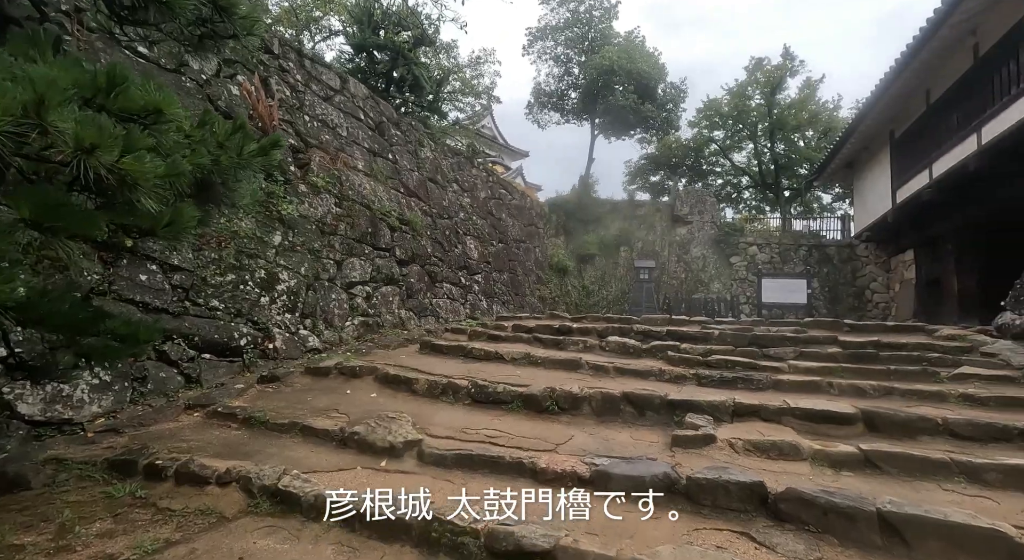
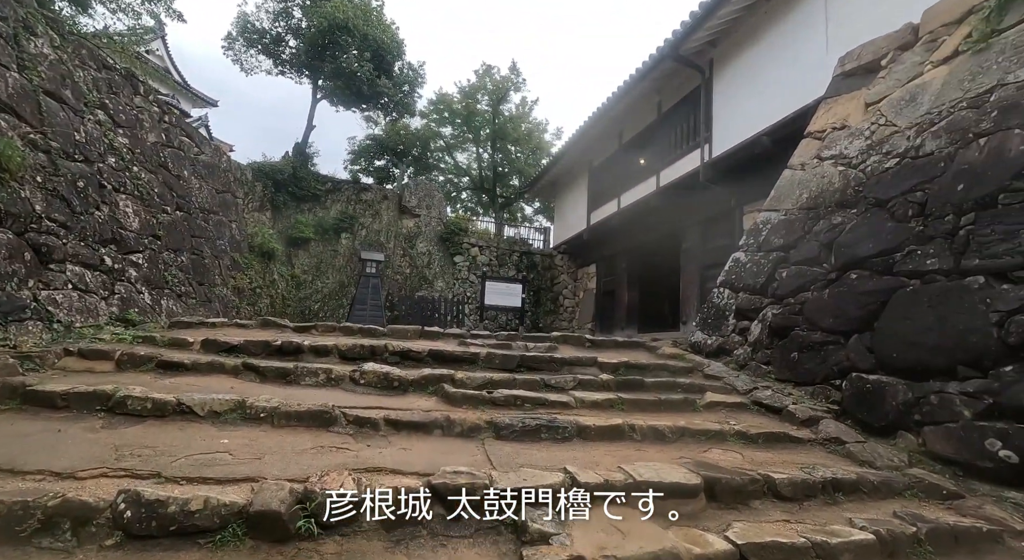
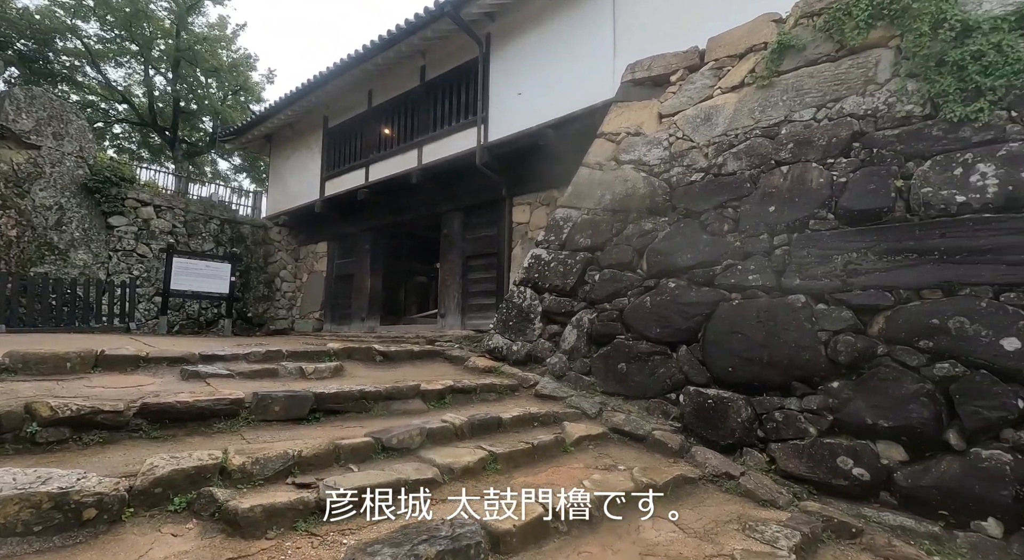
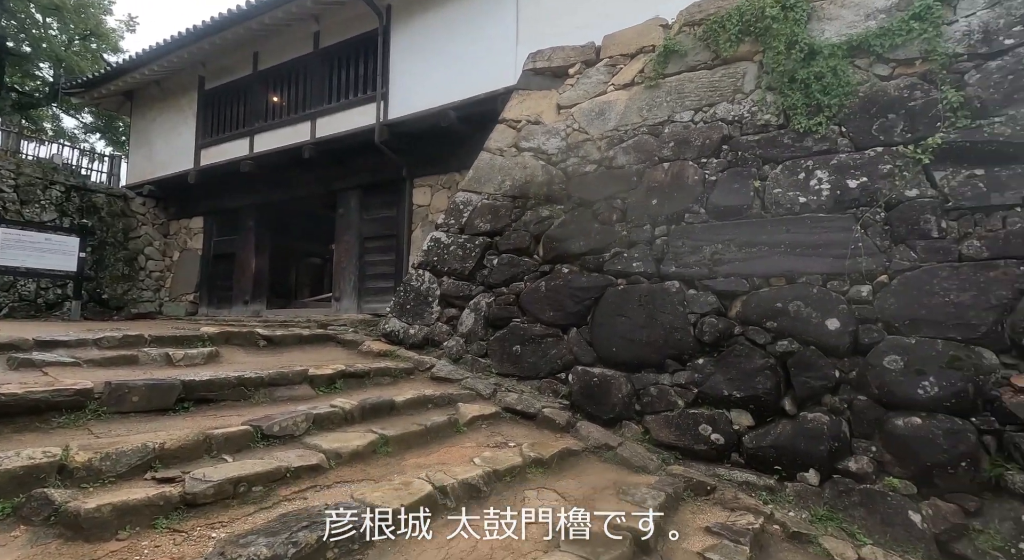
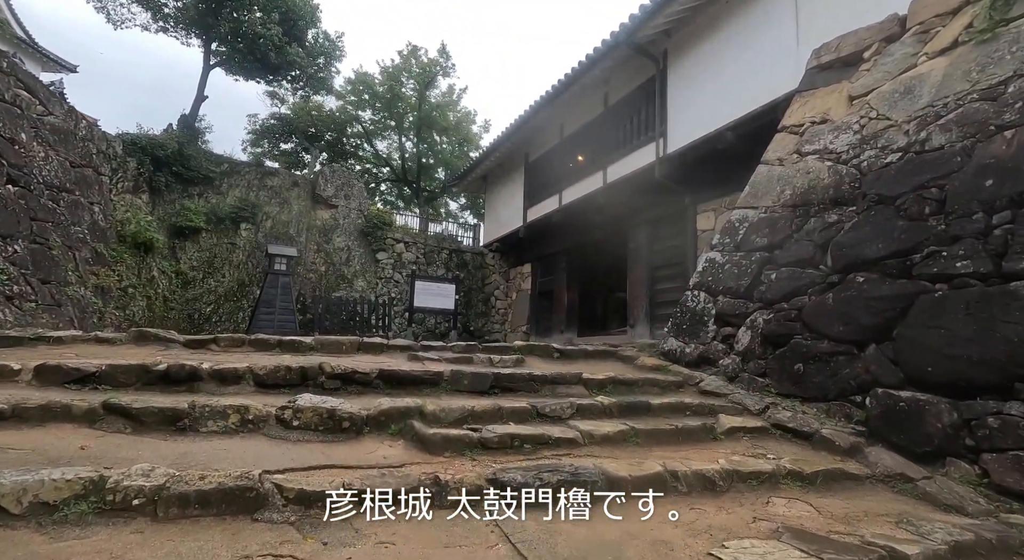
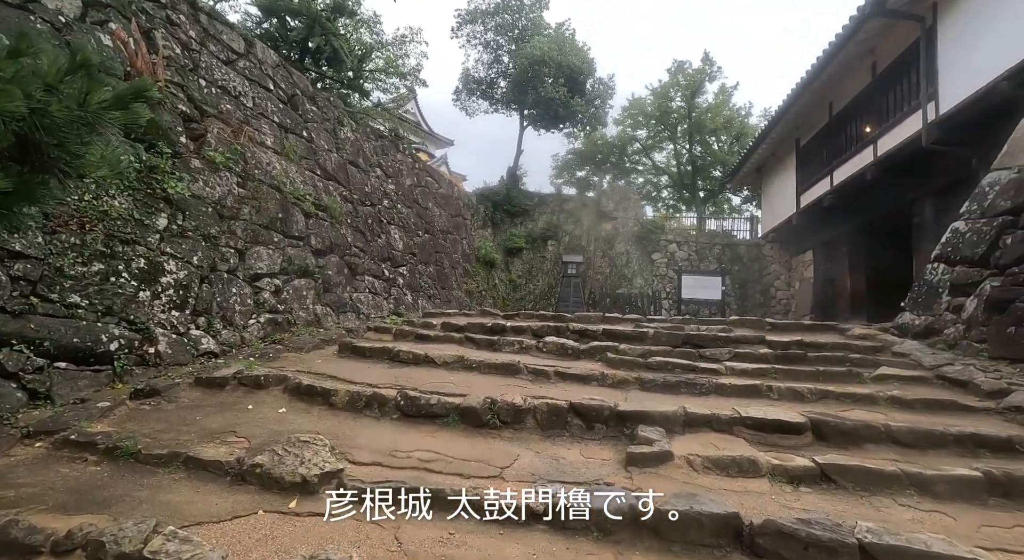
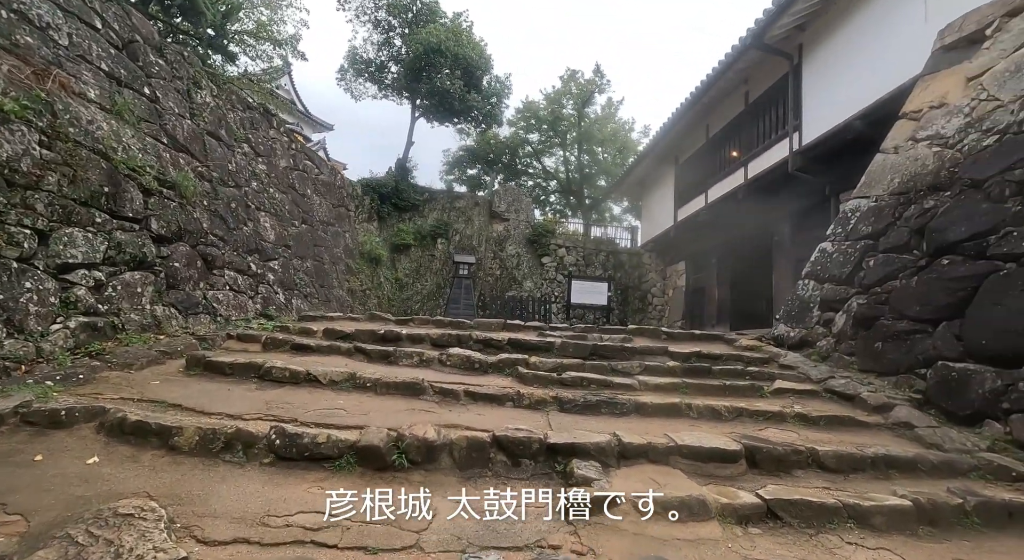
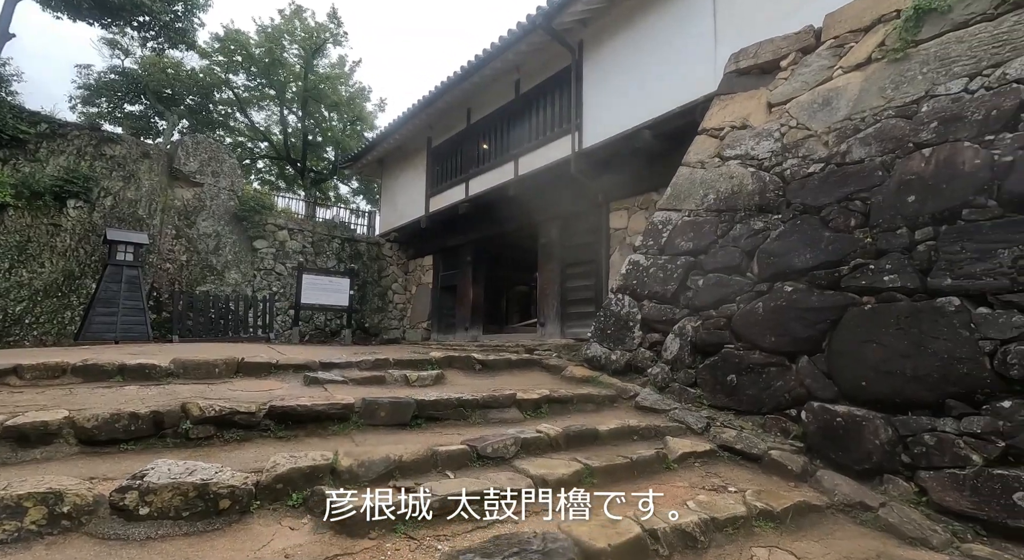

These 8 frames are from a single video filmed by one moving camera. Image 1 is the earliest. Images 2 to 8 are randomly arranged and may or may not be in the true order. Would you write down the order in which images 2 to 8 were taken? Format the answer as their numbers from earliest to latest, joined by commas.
6, 7, 2, 5, 8, 3, 4
